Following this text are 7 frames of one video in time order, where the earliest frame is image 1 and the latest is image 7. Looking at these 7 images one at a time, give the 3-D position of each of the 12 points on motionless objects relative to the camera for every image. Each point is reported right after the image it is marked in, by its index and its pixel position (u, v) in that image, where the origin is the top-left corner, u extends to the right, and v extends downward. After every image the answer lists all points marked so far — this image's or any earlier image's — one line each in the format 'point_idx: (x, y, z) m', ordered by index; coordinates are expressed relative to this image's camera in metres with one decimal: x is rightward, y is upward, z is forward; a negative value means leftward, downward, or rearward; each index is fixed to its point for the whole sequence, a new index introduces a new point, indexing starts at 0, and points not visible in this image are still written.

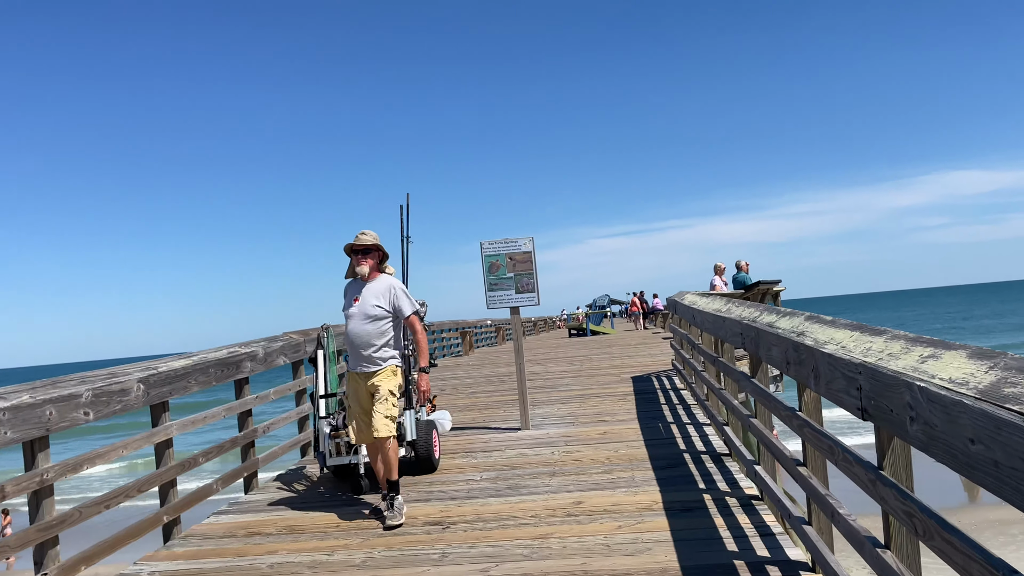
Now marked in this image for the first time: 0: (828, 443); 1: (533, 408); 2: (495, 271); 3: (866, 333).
0: (+1.0, -0.5, +2.5) m
1: (+0.2, -1.0, +7.0) m
2: (-0.1, +0.1, +6.5) m
3: (+1.1, -0.1, +2.4) m
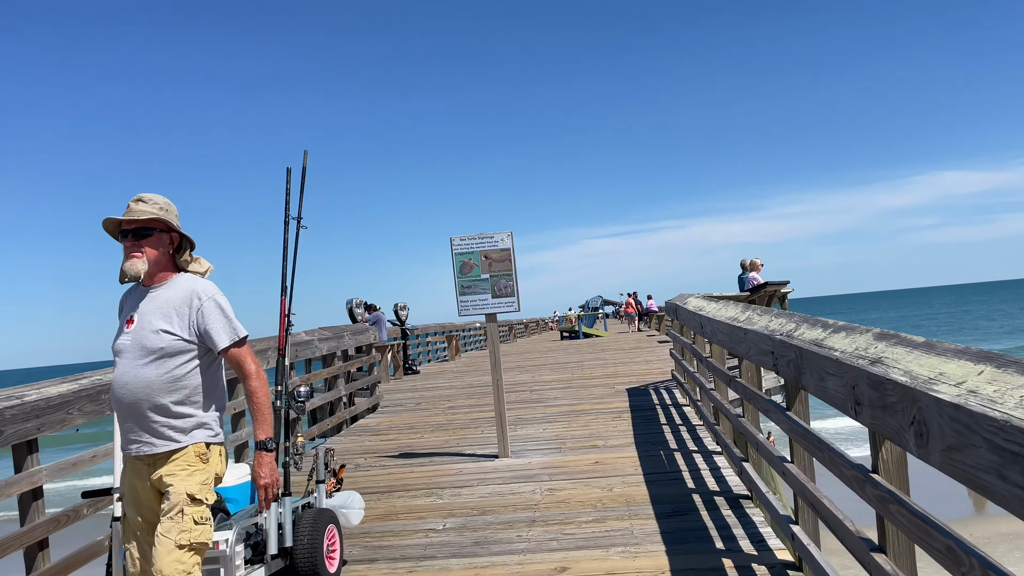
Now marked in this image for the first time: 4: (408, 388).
0: (+0.8, -0.5, +1.6) m
1: (0.0, -1.1, +6.1) m
2: (-0.3, +0.1, +5.6) m
3: (+0.9, -0.2, +1.5) m
4: (-1.3, -1.2, +9.7) m
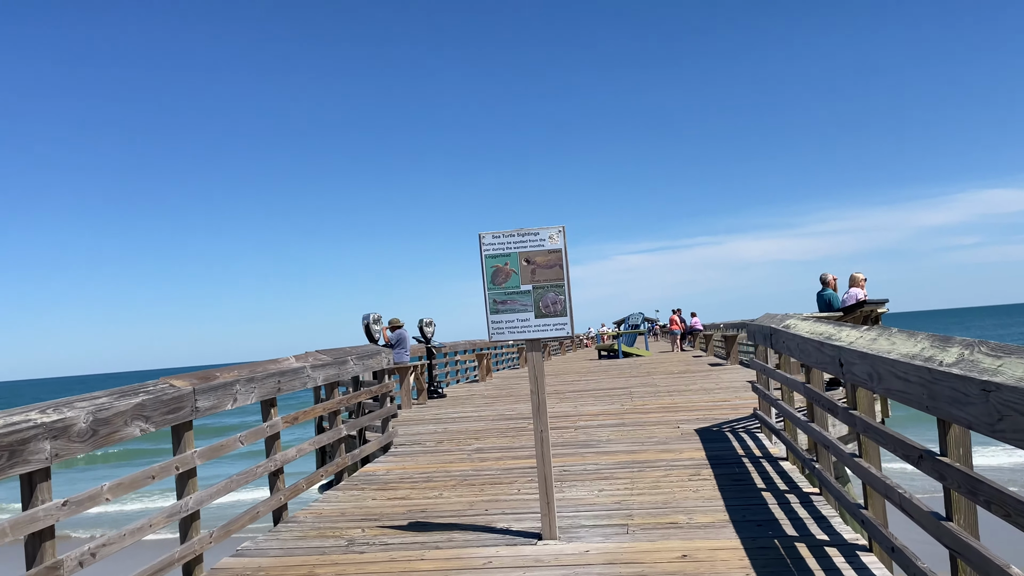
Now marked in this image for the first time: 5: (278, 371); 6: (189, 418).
0: (+0.9, -0.5, +0.1) m
1: (+0.3, -1.2, +4.6) m
2: (-0.1, 0.0, +4.2) m
3: (+1.0, -0.2, 0.0) m
4: (-0.8, -1.4, +8.3) m
5: (-1.4, -0.5, +4.7) m
6: (-1.5, -0.6, +3.7) m
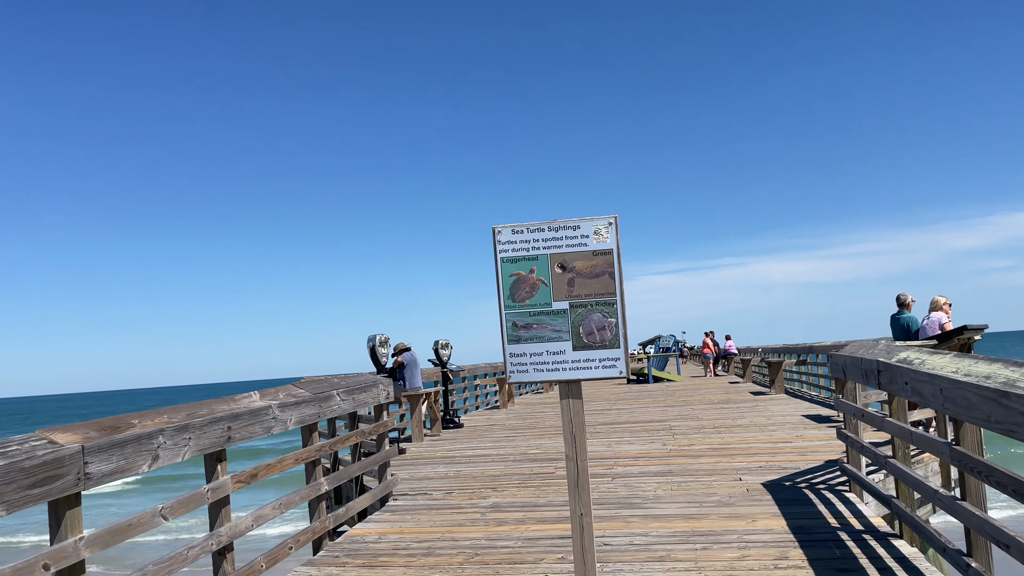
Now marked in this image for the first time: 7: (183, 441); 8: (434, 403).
0: (+0.9, -0.5, -1.1) m
1: (+0.4, -1.2, +3.4) m
2: (0.0, 0.0, +3.0) m
3: (+1.0, -0.1, -1.2) m
4: (-0.6, -1.5, +7.1) m
5: (-1.2, -0.6, +3.5) m
6: (-1.4, -0.6, +2.6) m
7: (-1.3, -0.6, +3.2) m
8: (-1.0, -1.4, +9.9) m
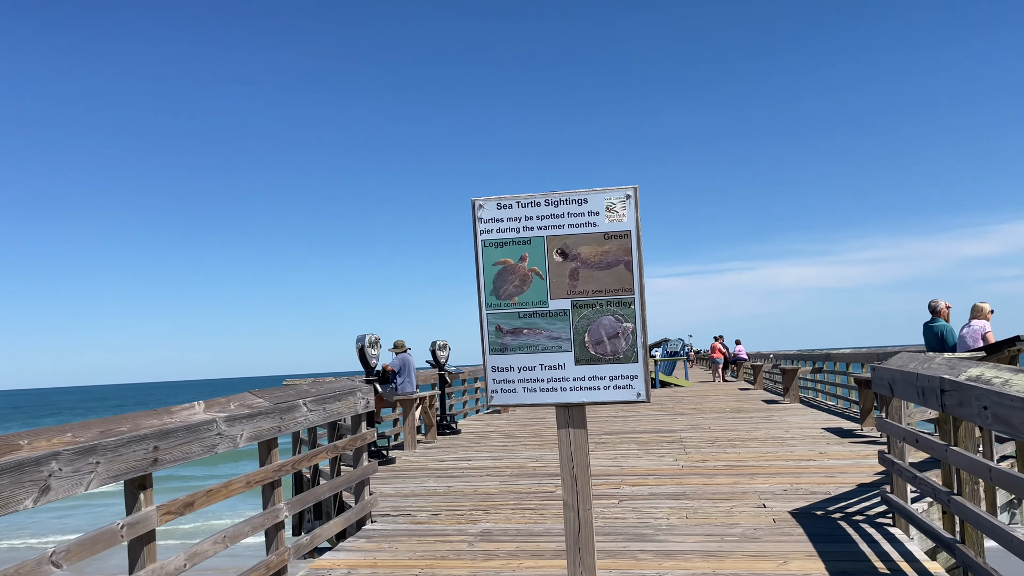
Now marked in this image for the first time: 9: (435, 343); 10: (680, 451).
0: (+0.8, -0.5, -1.7) m
1: (+0.3, -1.2, +2.8) m
2: (0.0, 0.0, +2.4) m
3: (+0.9, -0.1, -1.8) m
4: (-0.7, -1.5, +6.5) m
5: (-1.3, -0.5, +2.9) m
6: (-1.4, -0.6, +1.9) m
7: (-1.3, -0.6, +2.5) m
8: (-1.0, -1.4, +9.3) m
9: (-1.0, -0.7, +10.3) m
10: (+1.5, -1.5, +7.4) m
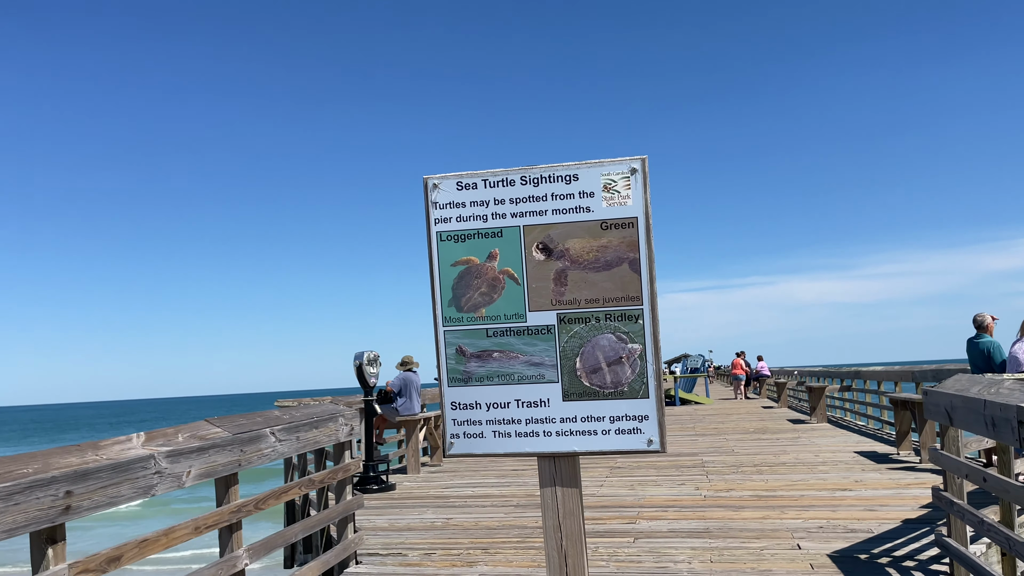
0: (+0.7, -0.4, -2.3) m
1: (+0.3, -1.3, +2.3) m
2: (0.0, 0.0, +1.9) m
3: (+0.8, -0.1, -2.3) m
4: (-0.6, -1.6, +6.0) m
5: (-1.3, -0.5, +2.4) m
6: (-1.5, -0.6, +1.5) m
7: (-1.4, -0.6, +2.0) m
8: (-0.9, -1.5, +8.8) m
9: (-0.9, -0.9, +9.8) m
10: (+1.6, -1.6, +6.9) m
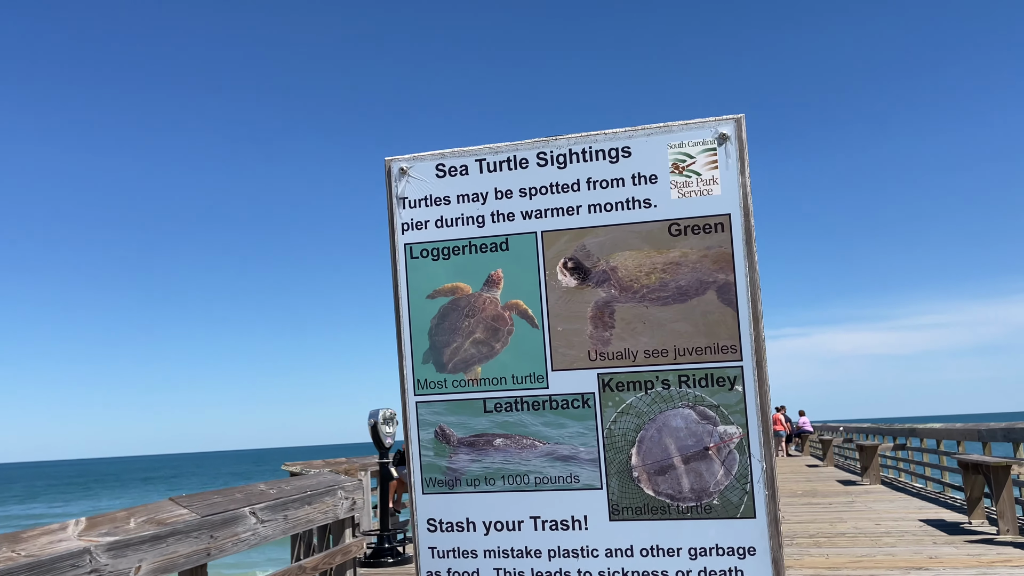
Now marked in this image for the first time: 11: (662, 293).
0: (+0.6, -0.2, -2.9) m
1: (+0.3, -1.4, +1.6) m
2: (0.0, -0.1, +1.3) m
3: (+0.6, +0.1, -2.9) m
4: (-0.4, -1.9, +5.3) m
5: (-1.3, -0.7, +1.9) m
6: (-1.5, -0.7, +0.9) m
7: (-1.3, -0.7, +1.5) m
8: (-0.6, -2.1, +8.1) m
9: (-0.5, -1.5, +9.2) m
10: (+1.8, -2.0, +6.1) m
11: (+0.2, 0.0, +1.2) m
